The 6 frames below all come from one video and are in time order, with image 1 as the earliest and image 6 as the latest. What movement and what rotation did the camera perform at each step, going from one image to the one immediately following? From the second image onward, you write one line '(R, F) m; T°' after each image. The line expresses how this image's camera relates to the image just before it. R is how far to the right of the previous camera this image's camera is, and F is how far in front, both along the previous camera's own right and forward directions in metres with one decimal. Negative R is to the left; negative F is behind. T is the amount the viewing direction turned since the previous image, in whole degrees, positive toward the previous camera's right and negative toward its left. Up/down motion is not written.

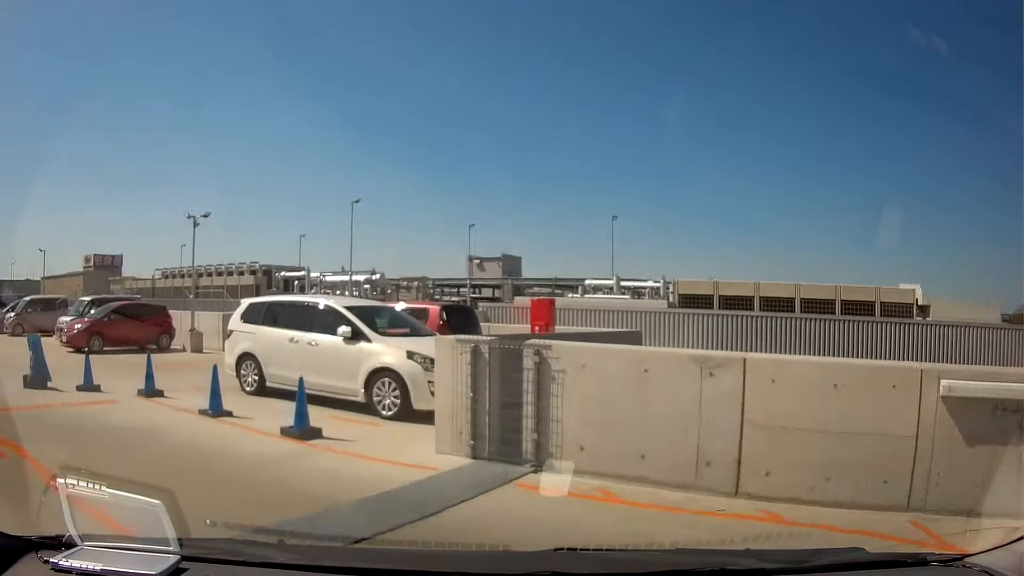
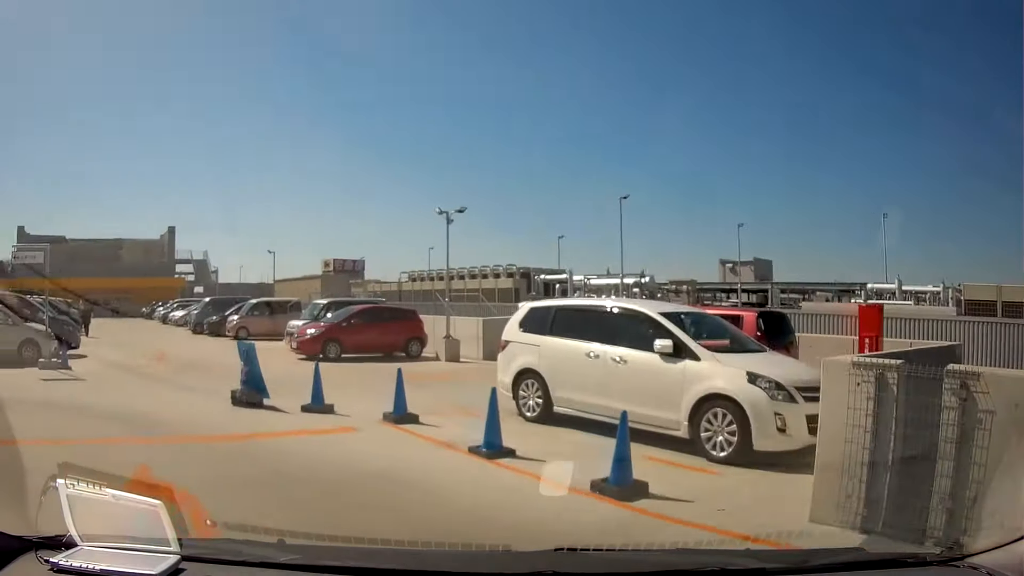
(-1.0, +1.5) m; -18°
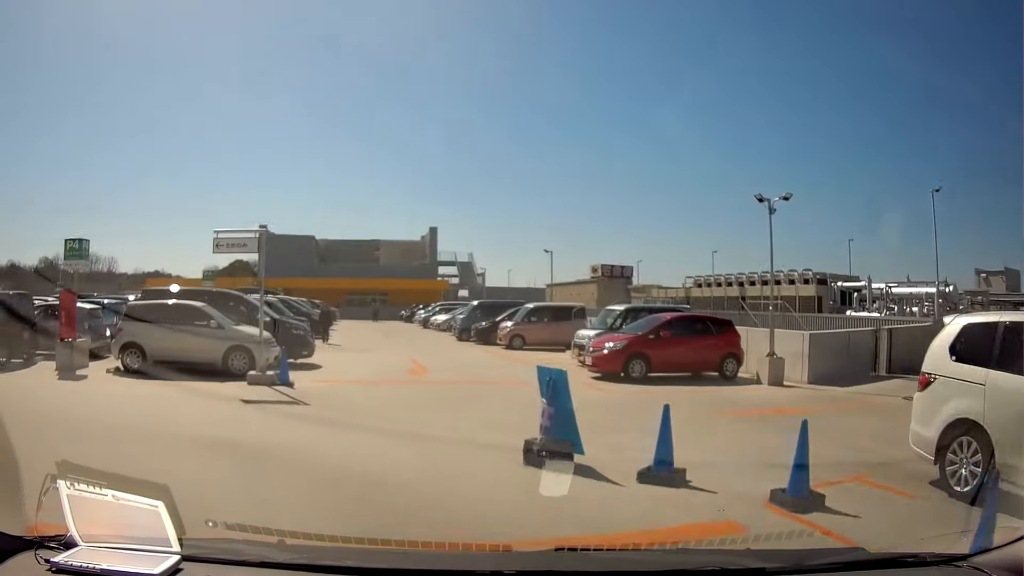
(-0.4, +0.8) m; -23°
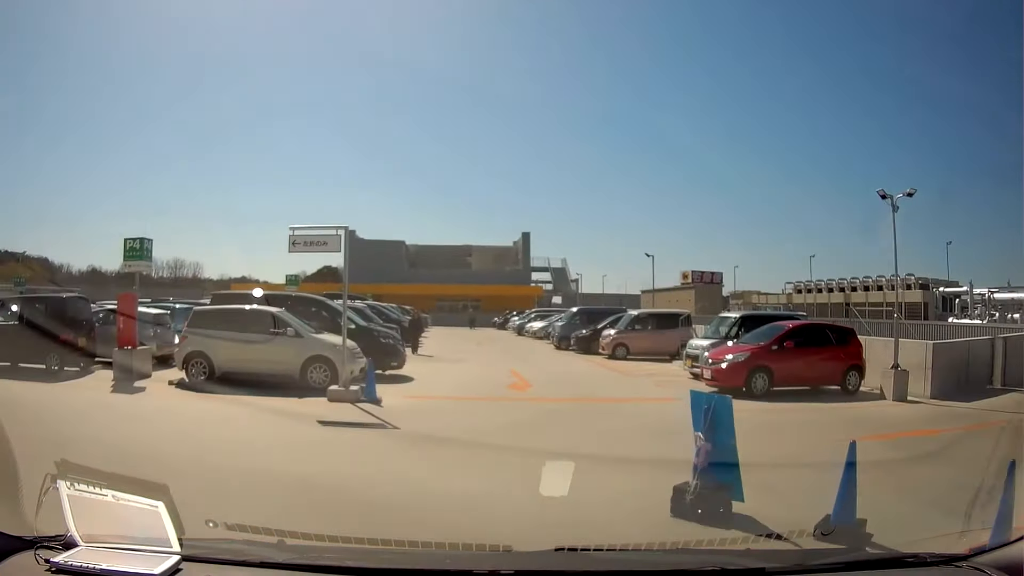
(+0.1, +0.1) m; -11°
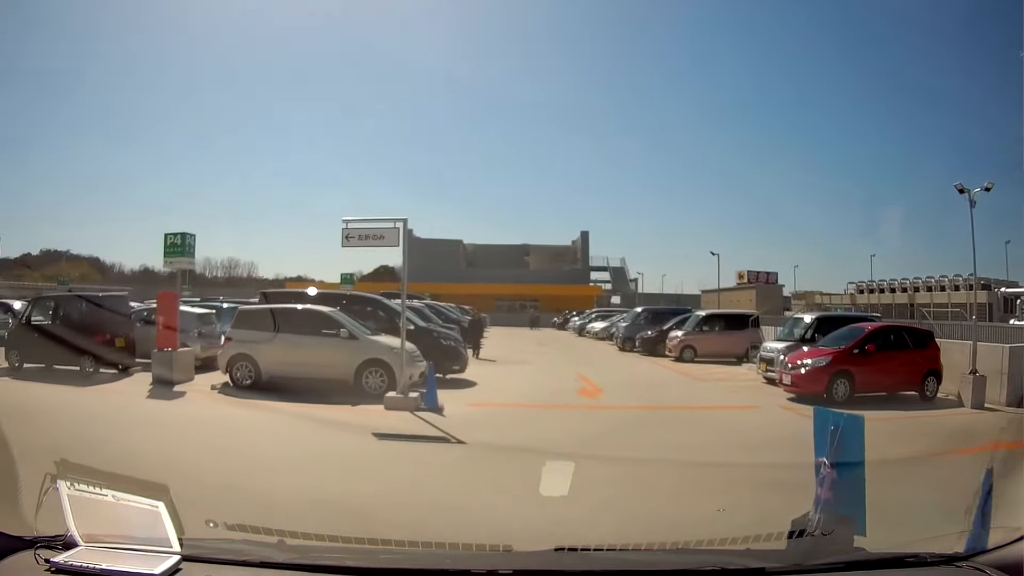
(+0.1, 0.0) m; -7°
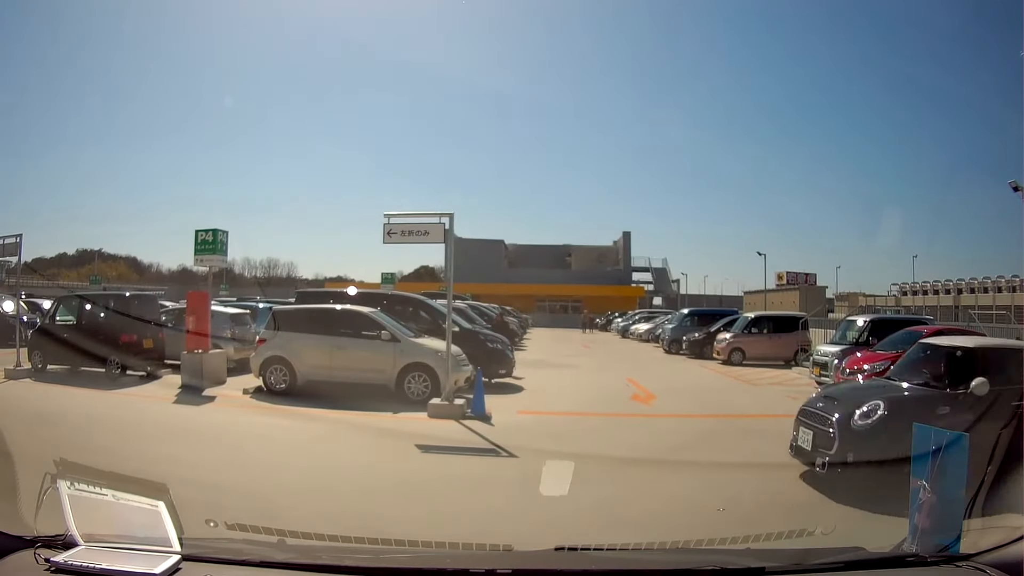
(+0.1, 0.0) m; -5°
